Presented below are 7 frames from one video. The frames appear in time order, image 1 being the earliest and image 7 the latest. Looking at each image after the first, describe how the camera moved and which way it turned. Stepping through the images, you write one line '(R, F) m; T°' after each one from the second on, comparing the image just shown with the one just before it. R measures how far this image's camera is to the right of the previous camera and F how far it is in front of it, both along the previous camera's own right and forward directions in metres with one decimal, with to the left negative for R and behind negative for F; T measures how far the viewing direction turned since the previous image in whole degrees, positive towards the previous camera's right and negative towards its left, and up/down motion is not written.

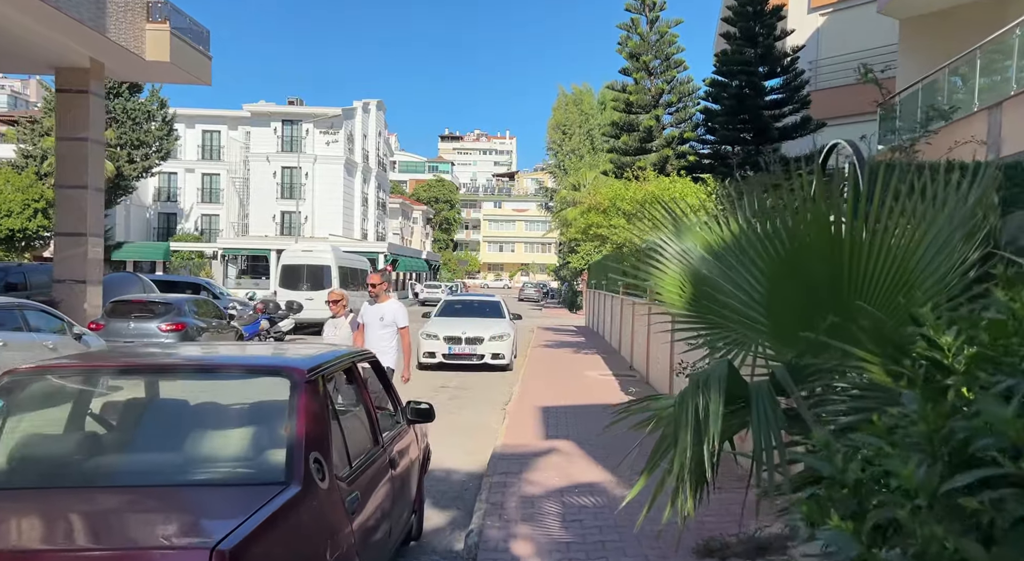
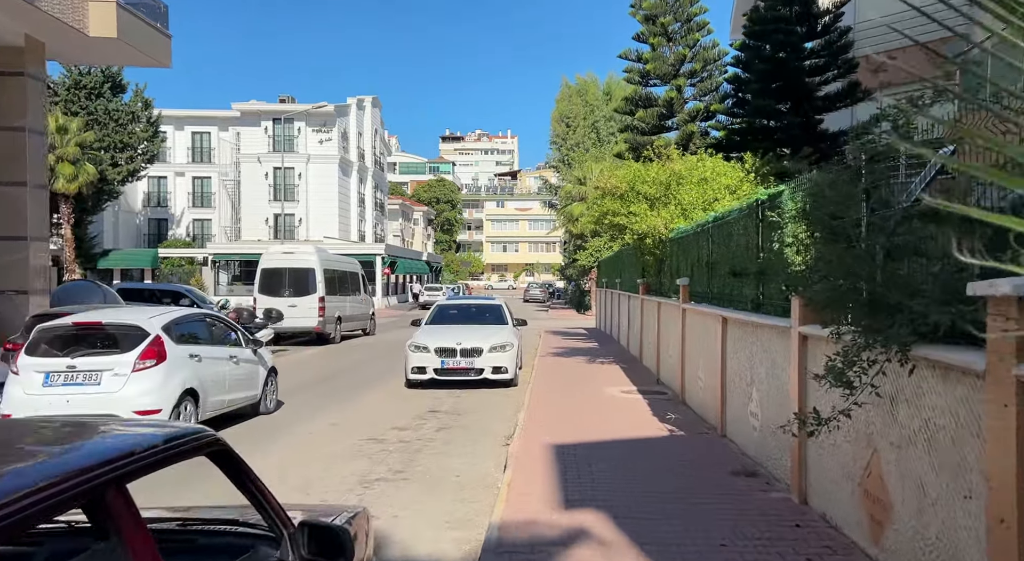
(0.0, +2.3) m; 0°
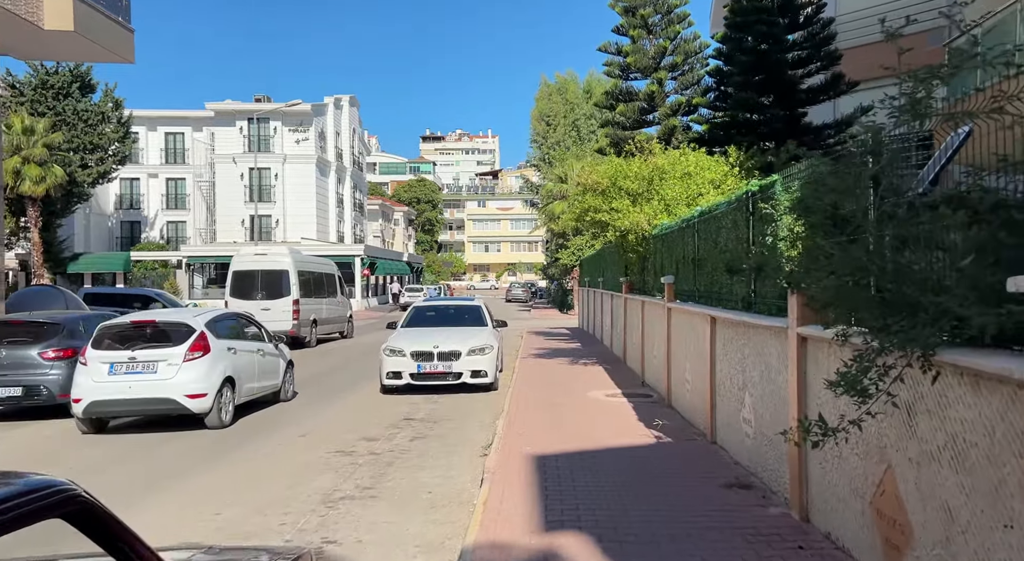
(+0.1, +0.5) m; +1°
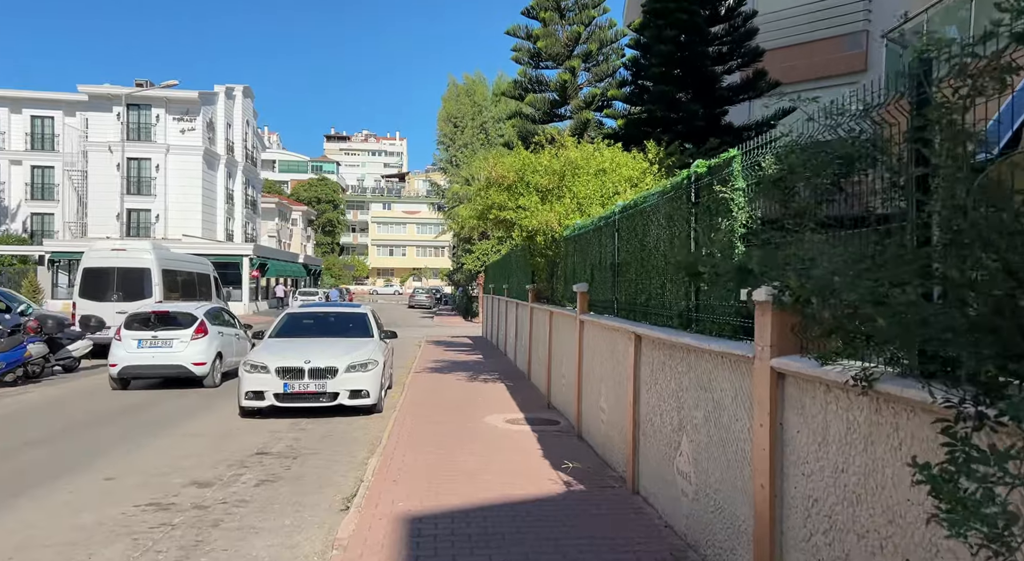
(+0.3, +1.6) m; +8°
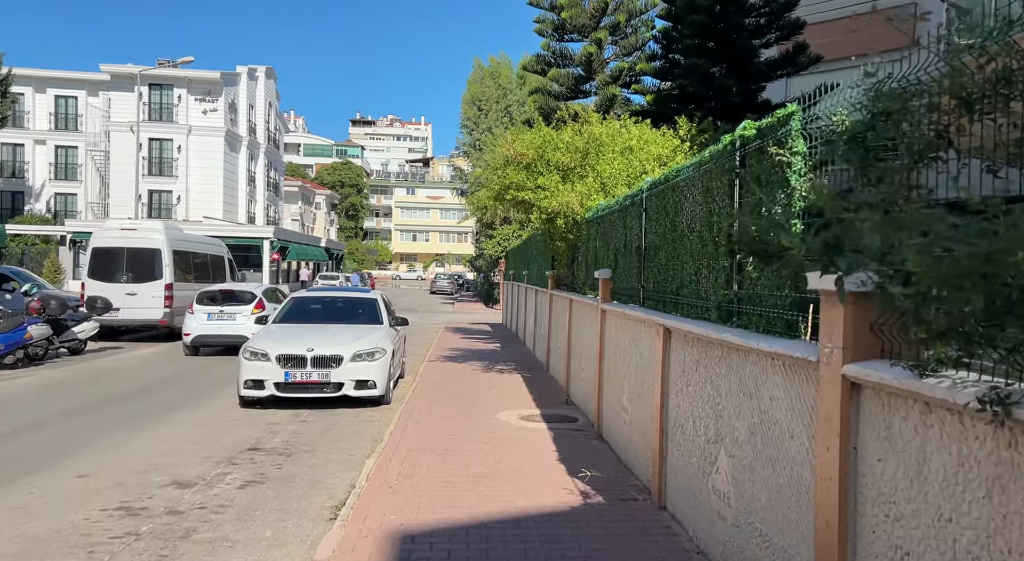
(+0.1, +0.7) m; -2°
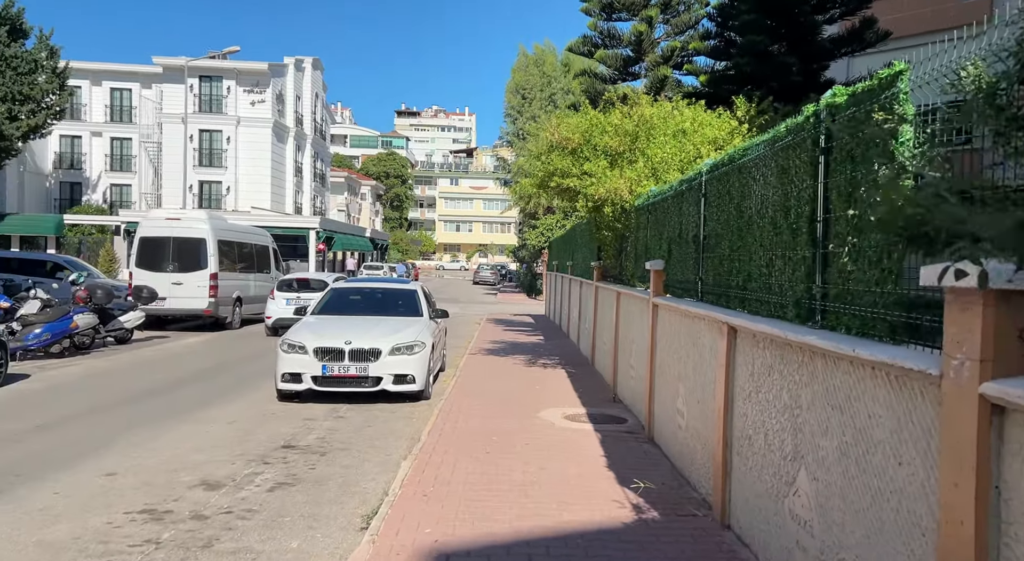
(0.0, +0.5) m; -4°
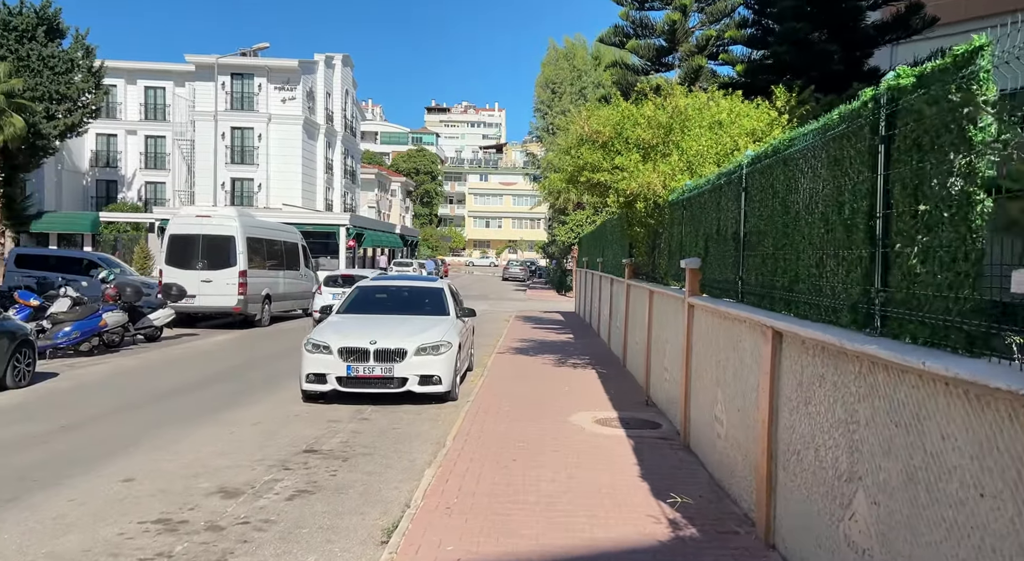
(0.0, +0.3) m; -3°
